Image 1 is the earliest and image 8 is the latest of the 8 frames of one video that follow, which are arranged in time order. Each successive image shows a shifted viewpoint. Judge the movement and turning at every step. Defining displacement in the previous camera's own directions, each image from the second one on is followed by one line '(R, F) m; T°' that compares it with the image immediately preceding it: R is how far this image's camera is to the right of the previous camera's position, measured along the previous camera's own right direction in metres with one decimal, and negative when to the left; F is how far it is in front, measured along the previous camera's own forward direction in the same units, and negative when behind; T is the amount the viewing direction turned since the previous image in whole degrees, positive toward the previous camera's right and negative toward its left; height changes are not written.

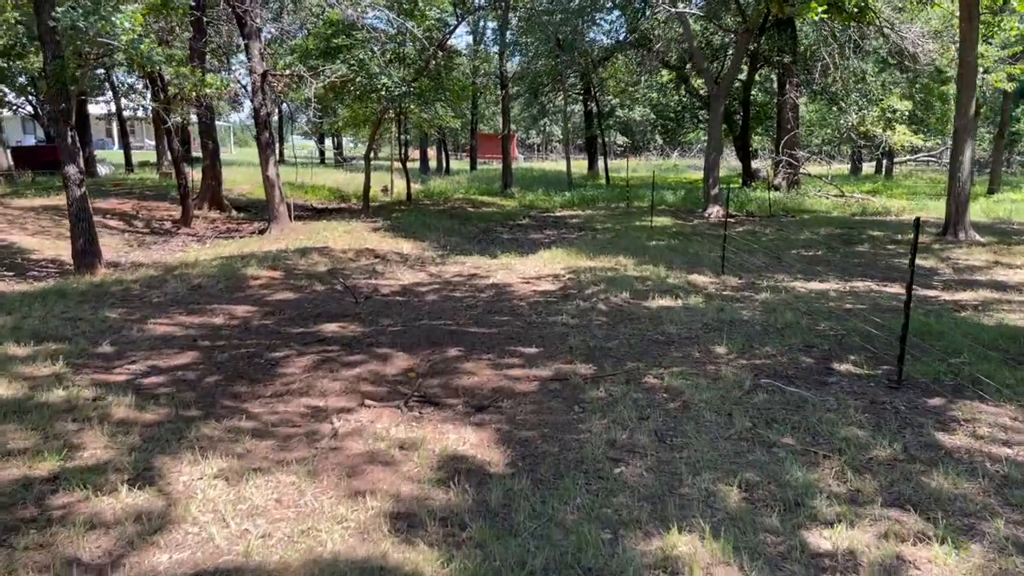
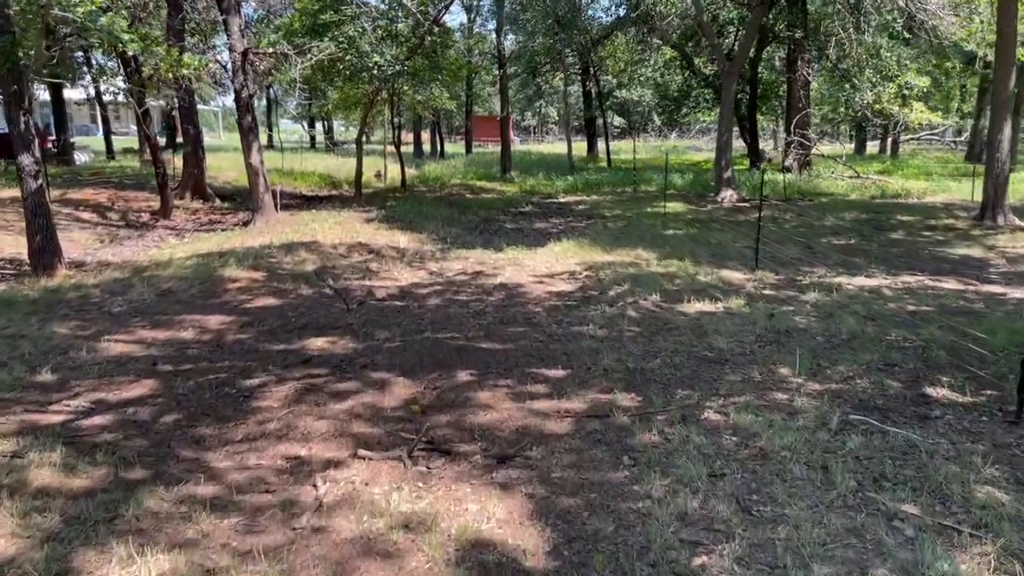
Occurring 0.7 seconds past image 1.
(-0.2, +1.0) m; 0°
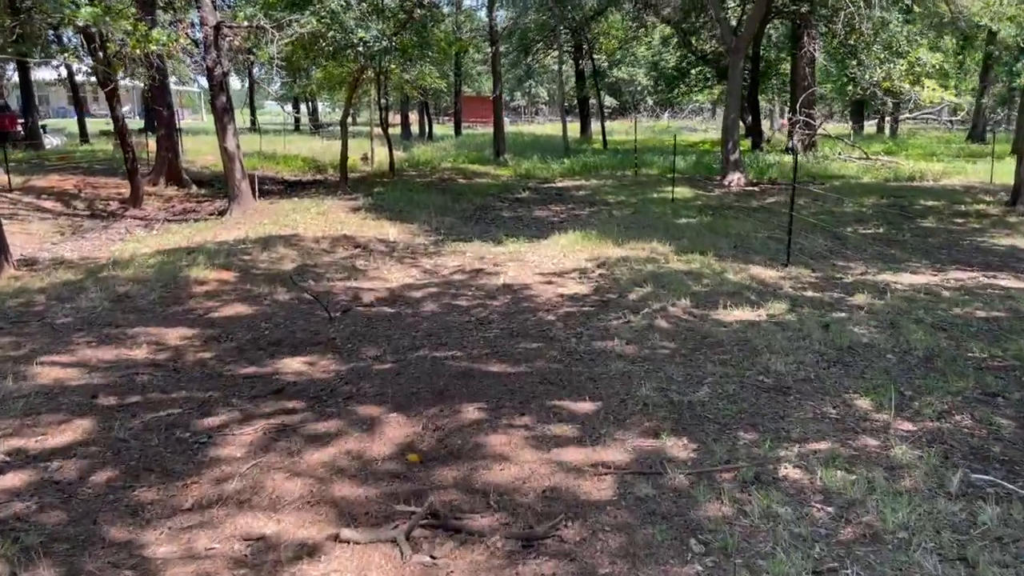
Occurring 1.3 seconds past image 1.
(-0.1, +1.0) m; +1°
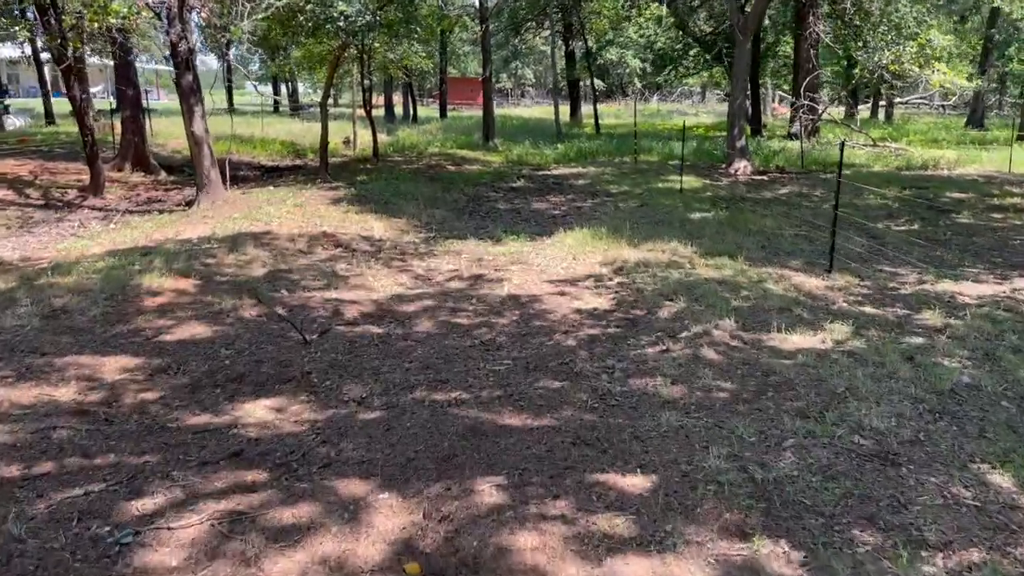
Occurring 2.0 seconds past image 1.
(-0.2, +1.0) m; +1°
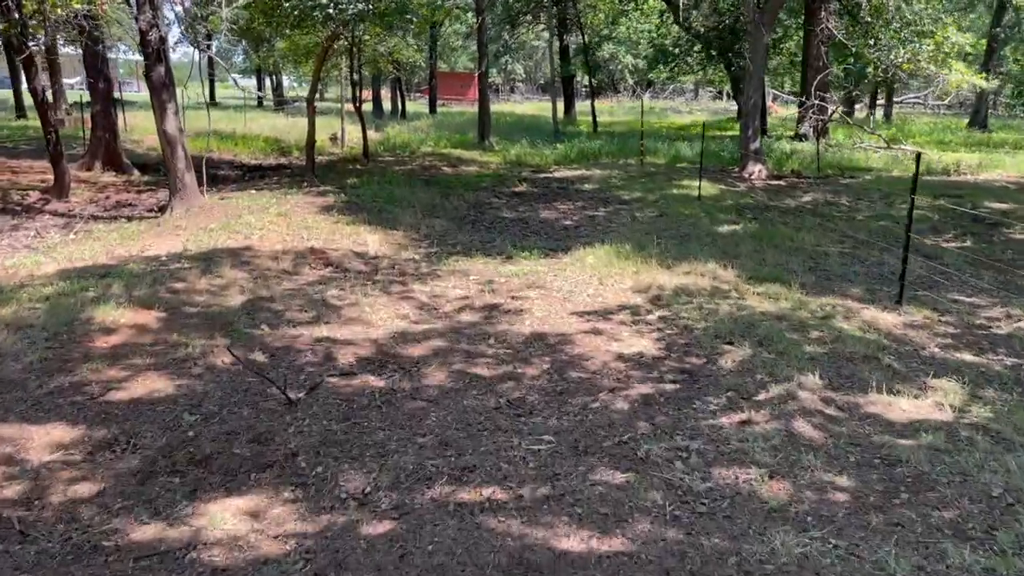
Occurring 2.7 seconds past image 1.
(-0.3, +1.0) m; +1°
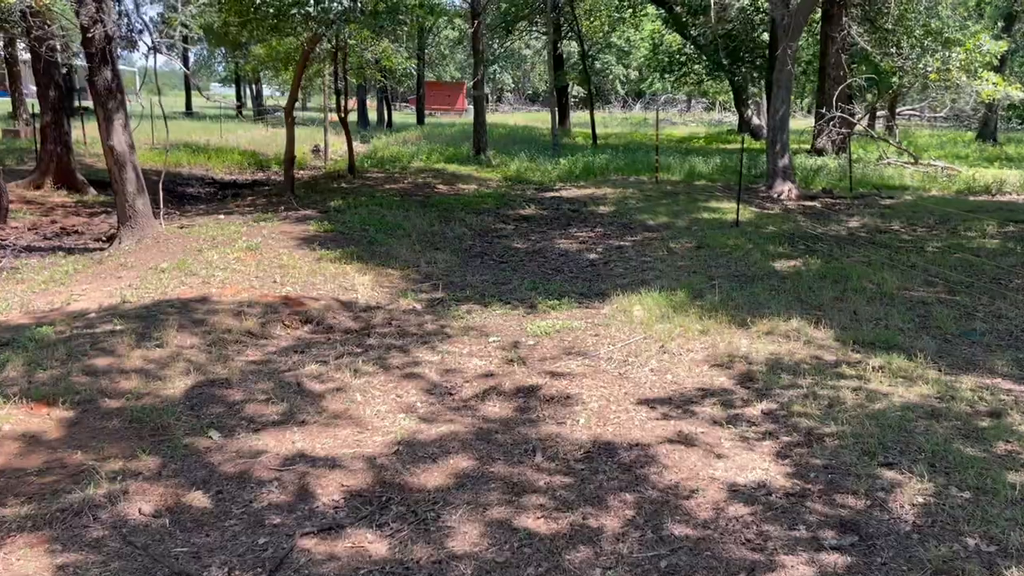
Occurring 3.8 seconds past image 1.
(-0.3, +1.6) m; +1°
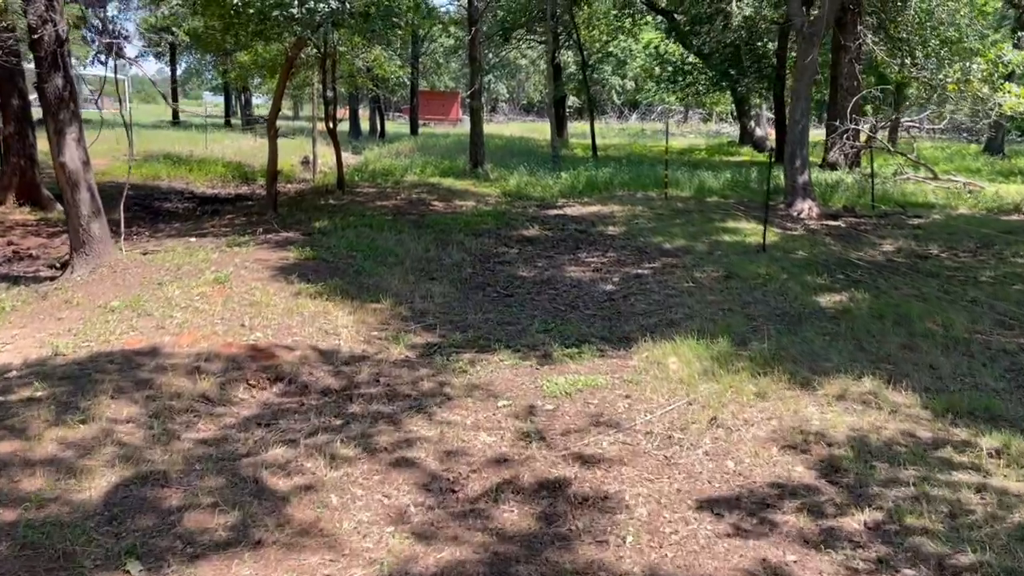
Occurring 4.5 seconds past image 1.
(-0.1, +1.0) m; 0°
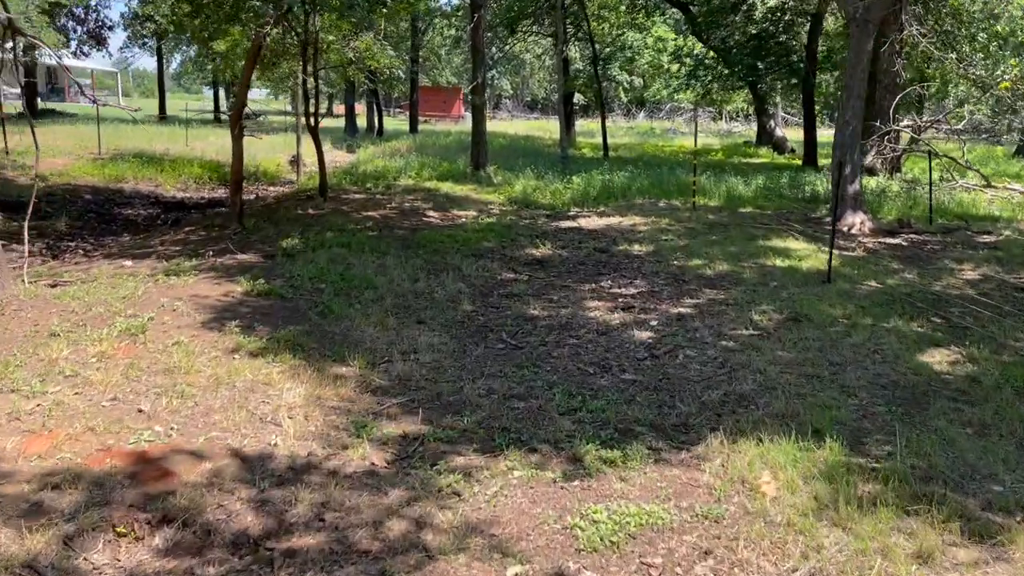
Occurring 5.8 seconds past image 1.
(-0.1, +1.7) m; 0°
